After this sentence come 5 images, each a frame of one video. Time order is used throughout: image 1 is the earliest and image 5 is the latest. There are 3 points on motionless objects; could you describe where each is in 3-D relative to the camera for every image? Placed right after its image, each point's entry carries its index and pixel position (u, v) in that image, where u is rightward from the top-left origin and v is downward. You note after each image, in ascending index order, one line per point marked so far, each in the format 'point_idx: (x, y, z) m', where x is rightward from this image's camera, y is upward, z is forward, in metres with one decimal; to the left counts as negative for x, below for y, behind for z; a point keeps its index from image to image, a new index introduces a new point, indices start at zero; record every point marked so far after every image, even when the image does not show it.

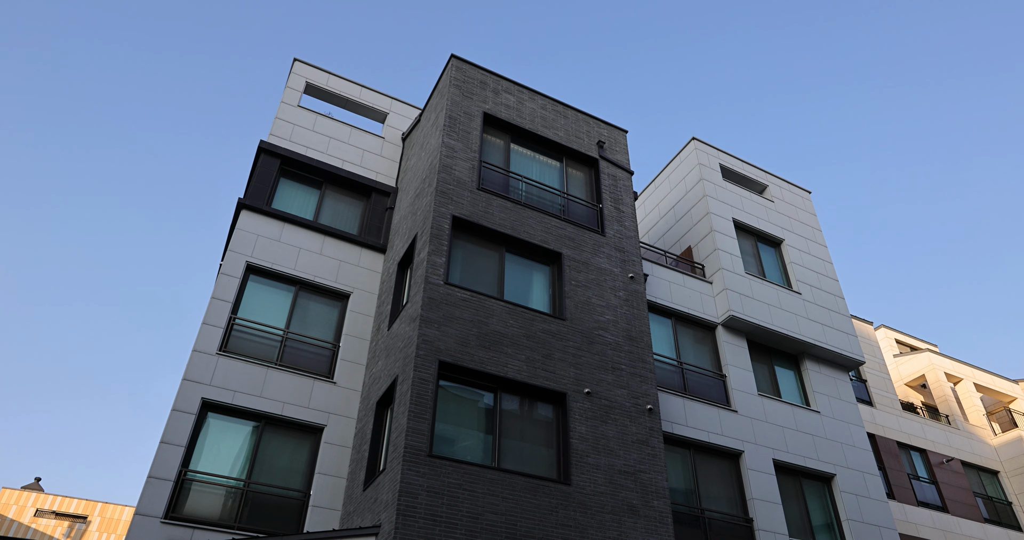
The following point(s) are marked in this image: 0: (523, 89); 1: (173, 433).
0: (+0.3, +4.7, +18.7) m
1: (-6.4, -3.1, +13.9) m
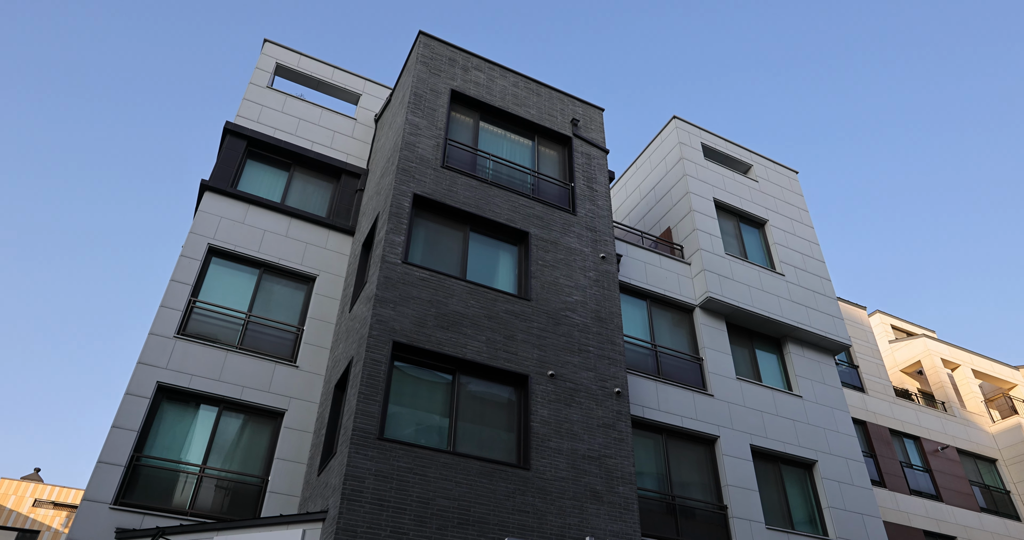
0: (-0.5, +5.1, +18.2) m
1: (-7.2, -2.7, +13.6) m
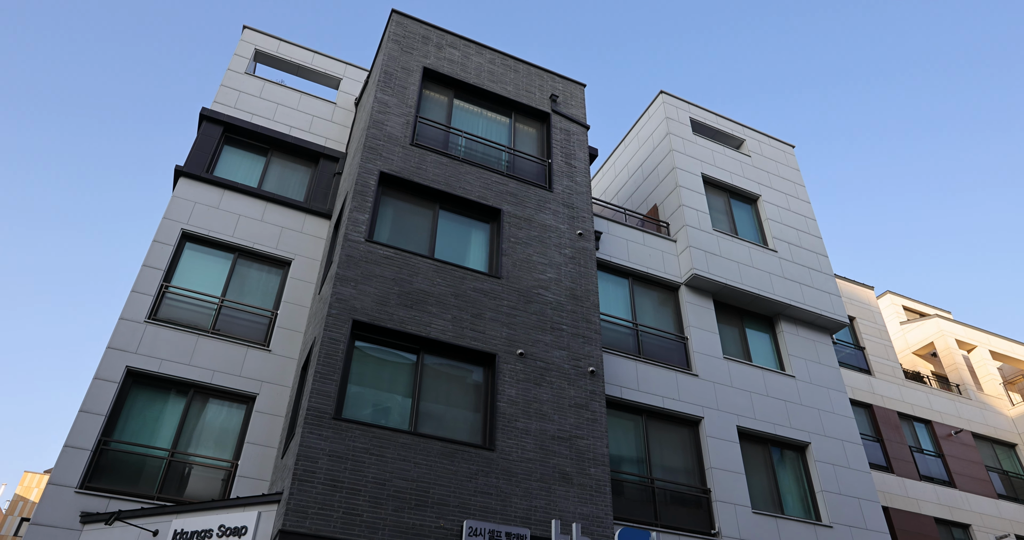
0: (-1.0, +5.6, +17.8) m
1: (-7.7, -2.4, +13.4) m
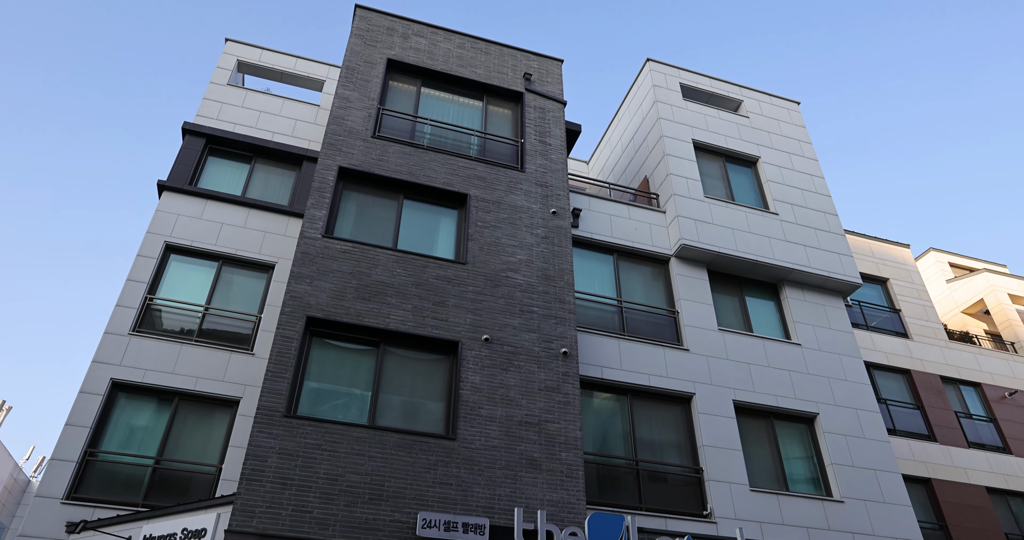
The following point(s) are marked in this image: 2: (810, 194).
0: (-1.8, +5.8, +17.5) m
1: (-8.2, -2.7, +13.8) m
2: (+7.5, +1.9, +18.2) m
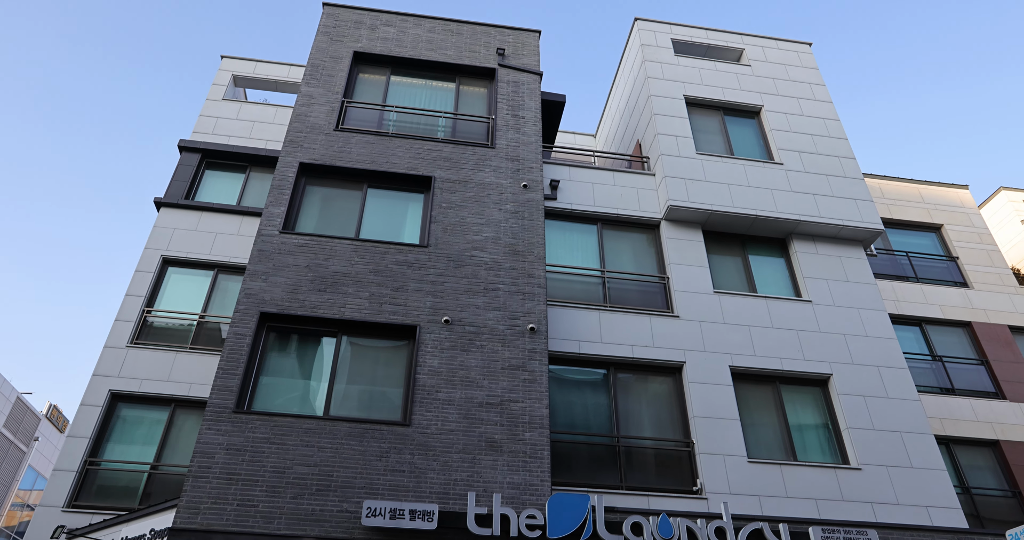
0: (-2.5, +6.0, +17.2) m
1: (-8.6, -3.1, +14.4) m
2: (+7.1, +3.0, +16.6) m
